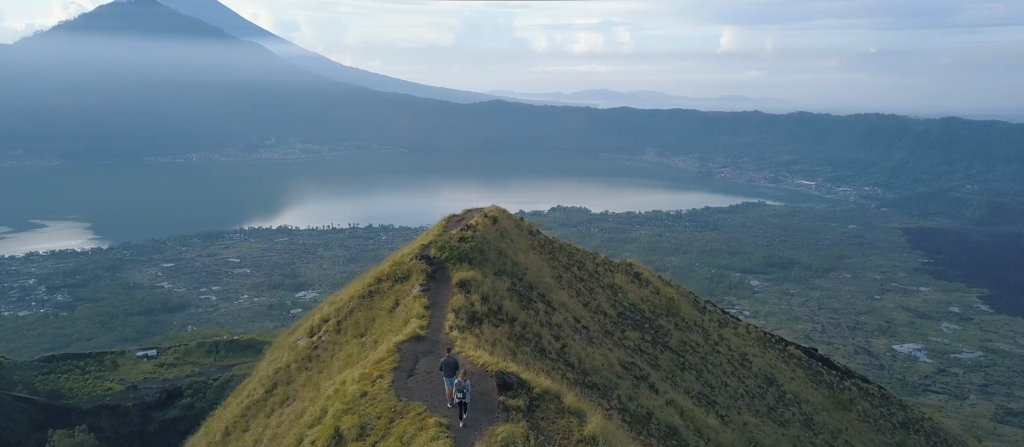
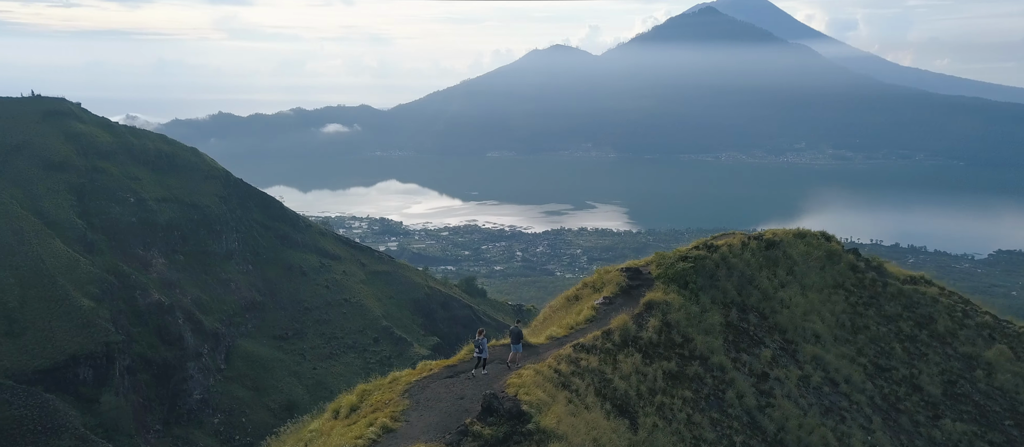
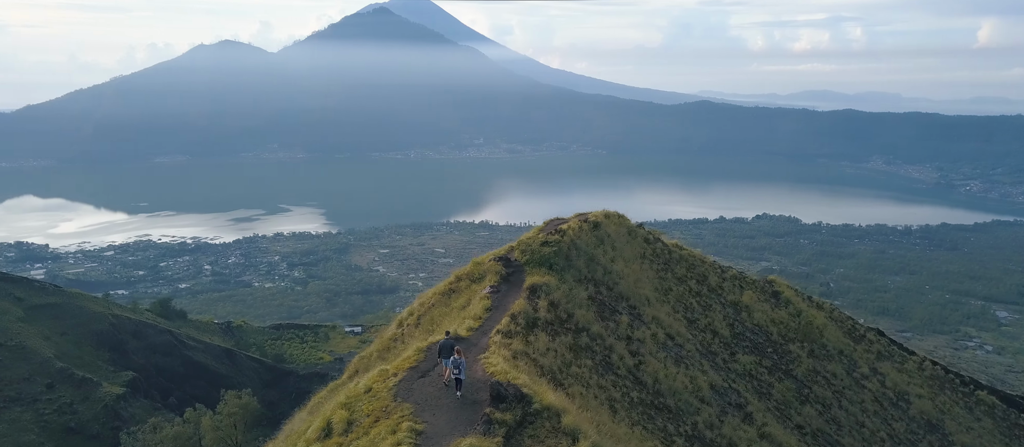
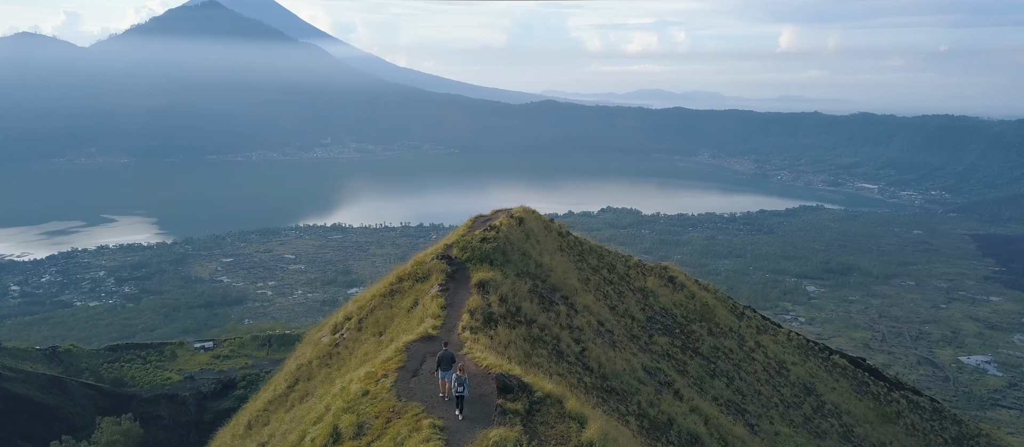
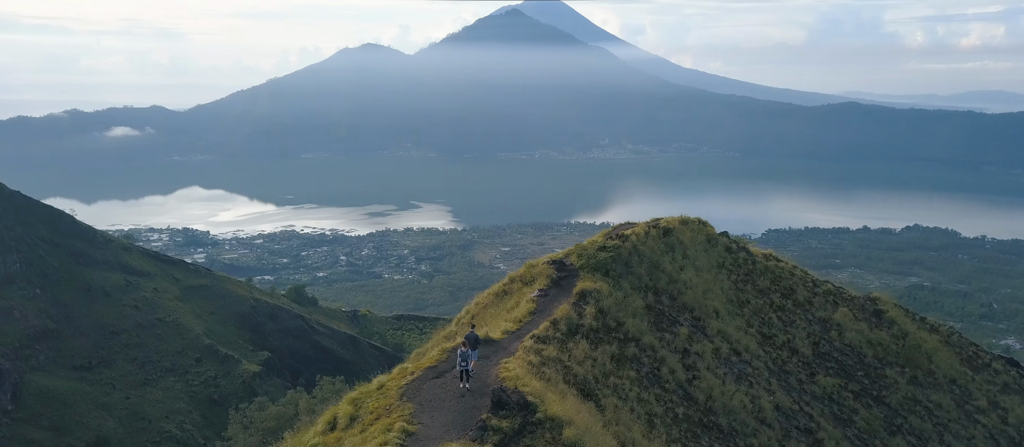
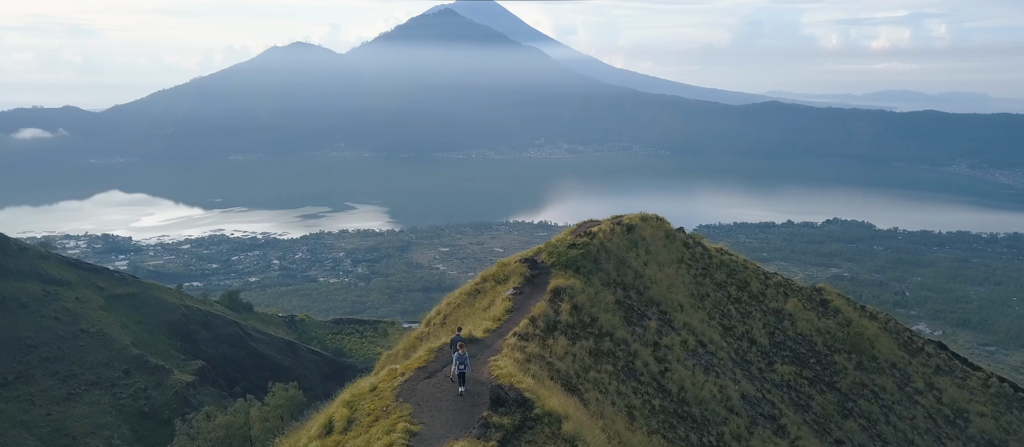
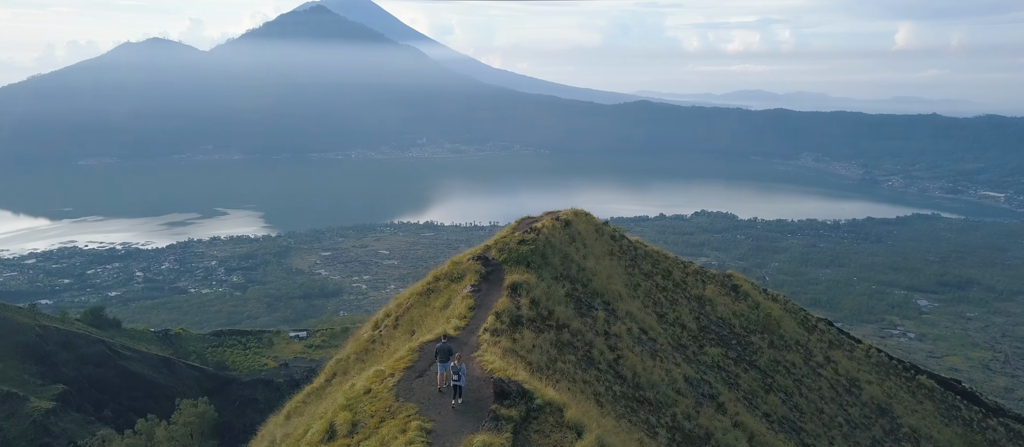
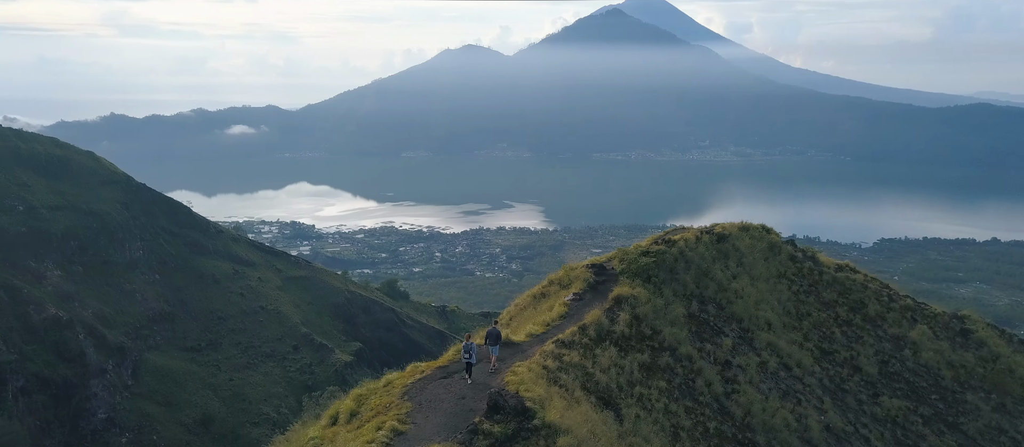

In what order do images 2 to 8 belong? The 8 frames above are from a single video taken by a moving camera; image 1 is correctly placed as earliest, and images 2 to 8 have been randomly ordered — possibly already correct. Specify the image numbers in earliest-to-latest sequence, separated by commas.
4, 7, 3, 6, 5, 8, 2
